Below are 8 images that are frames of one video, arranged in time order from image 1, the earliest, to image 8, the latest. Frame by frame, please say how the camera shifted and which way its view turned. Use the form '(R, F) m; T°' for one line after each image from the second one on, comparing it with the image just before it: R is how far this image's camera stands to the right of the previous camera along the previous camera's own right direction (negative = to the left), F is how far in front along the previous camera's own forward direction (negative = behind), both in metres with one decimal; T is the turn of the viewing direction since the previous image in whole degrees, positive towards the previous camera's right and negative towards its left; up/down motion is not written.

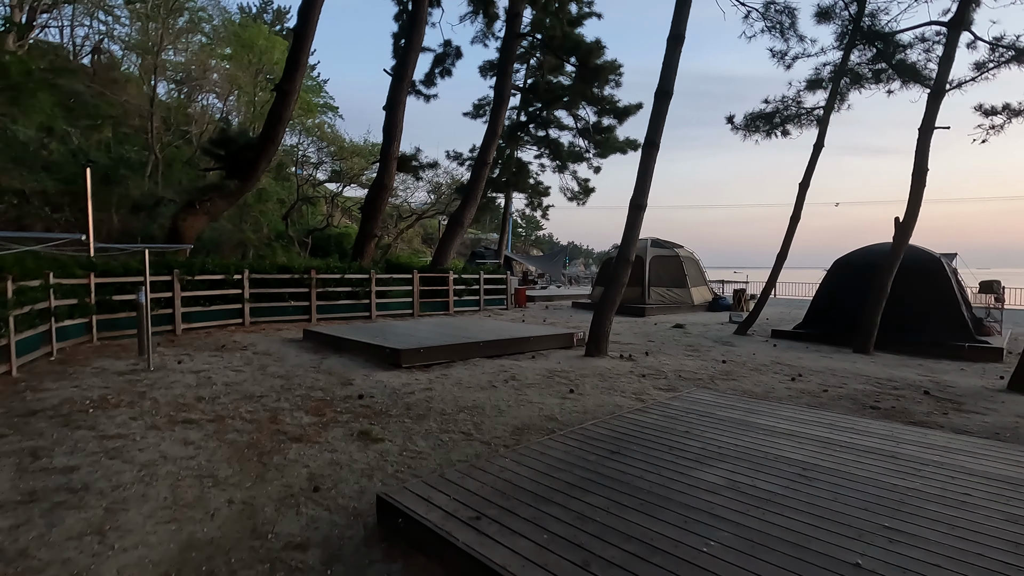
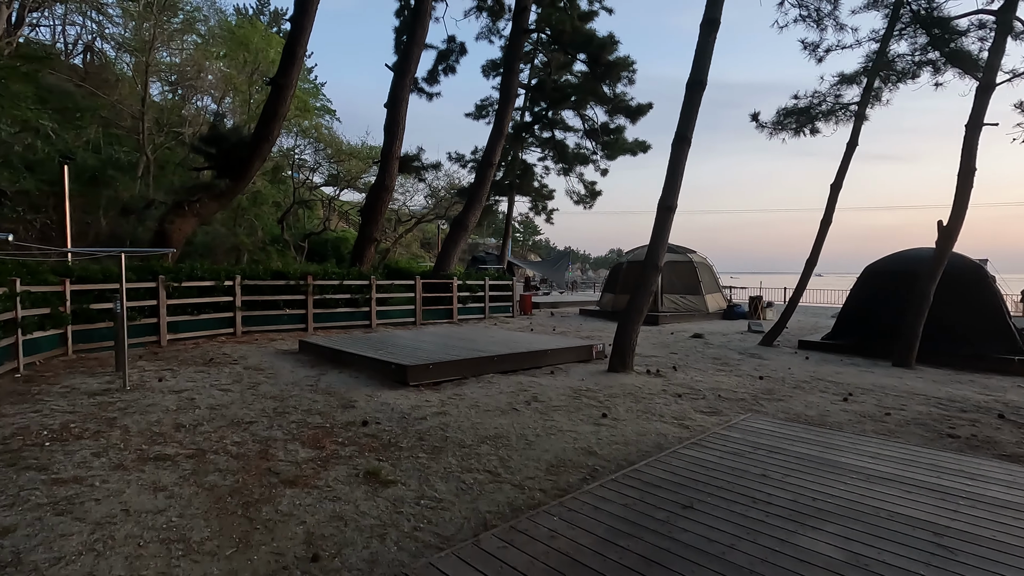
(-0.3, +0.7) m; 0°
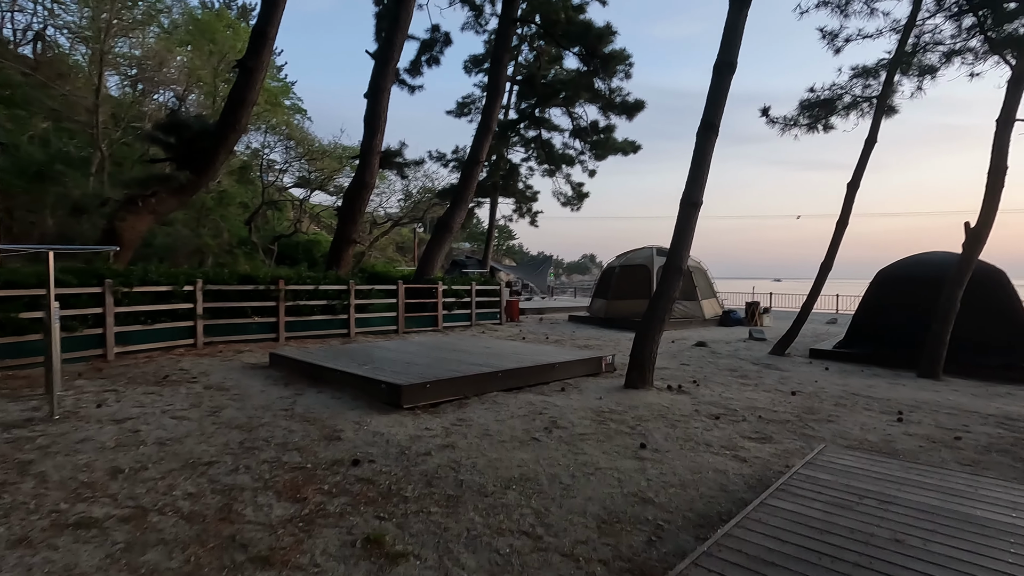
(-0.4, +0.9) m; +3°
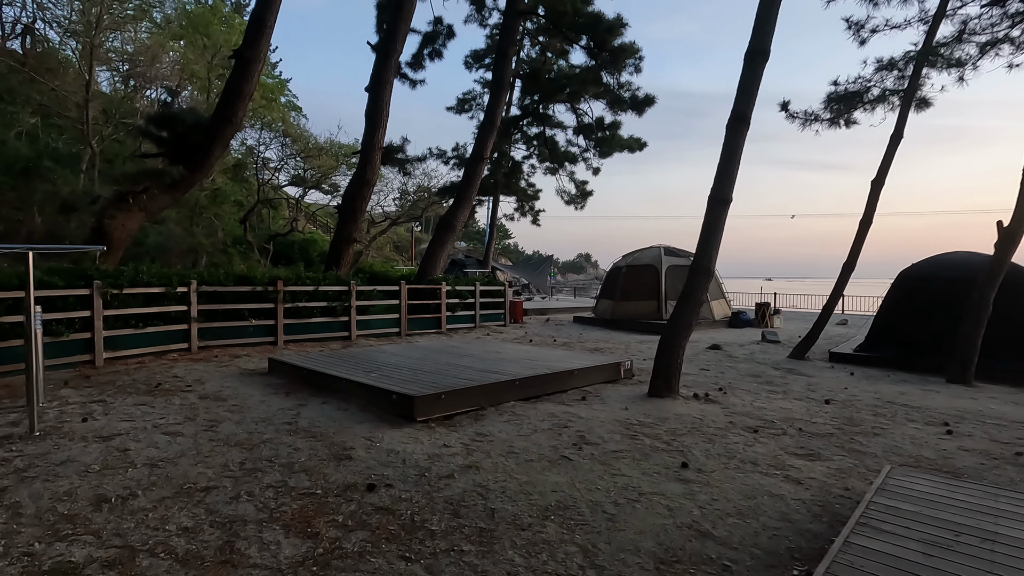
(-0.3, +0.4) m; +1°
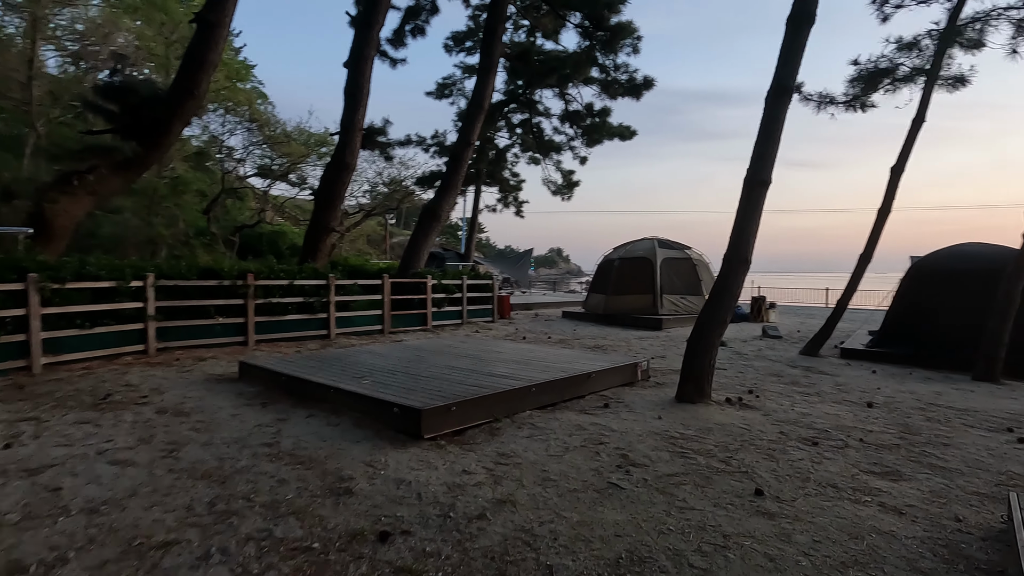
(-0.4, +0.8) m; +3°
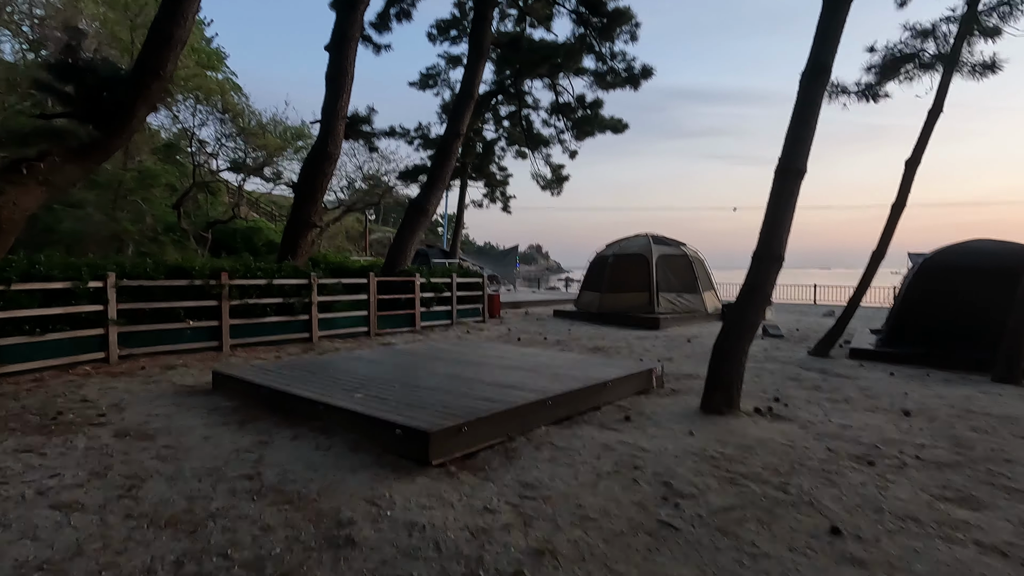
(-0.3, +0.6) m; +2°
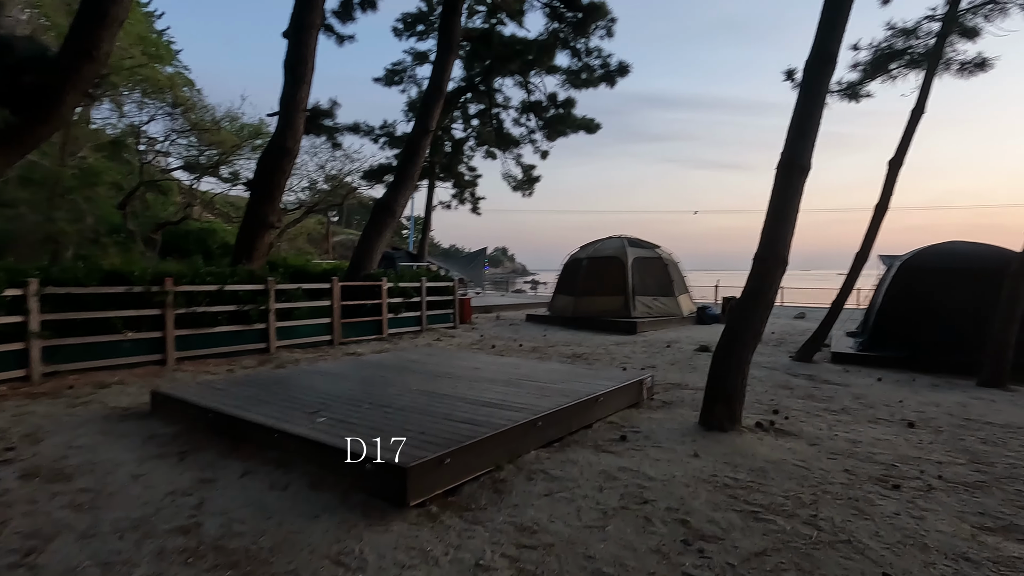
(-0.1, +0.5) m; +4°
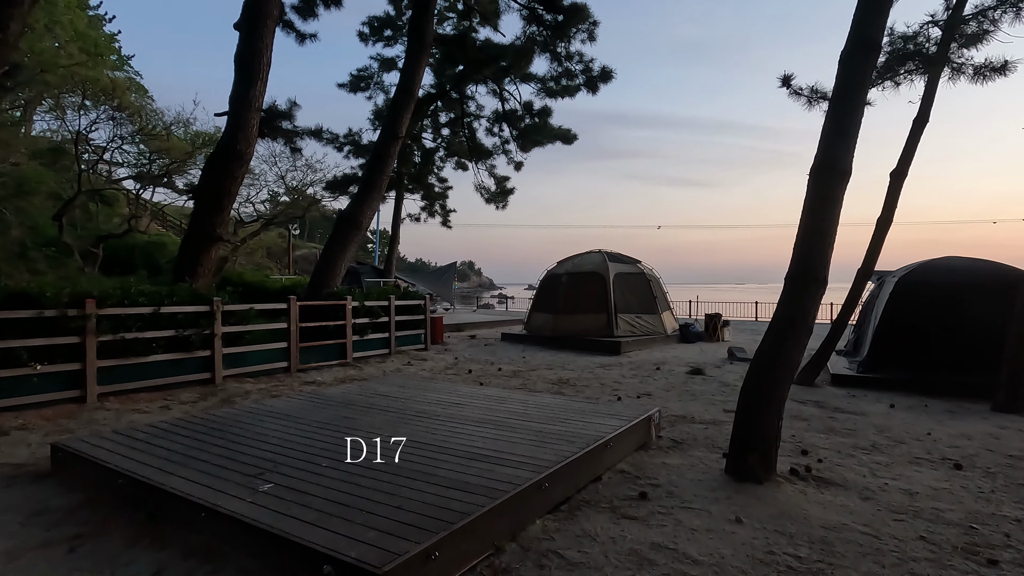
(-0.2, +0.8) m; +4°
